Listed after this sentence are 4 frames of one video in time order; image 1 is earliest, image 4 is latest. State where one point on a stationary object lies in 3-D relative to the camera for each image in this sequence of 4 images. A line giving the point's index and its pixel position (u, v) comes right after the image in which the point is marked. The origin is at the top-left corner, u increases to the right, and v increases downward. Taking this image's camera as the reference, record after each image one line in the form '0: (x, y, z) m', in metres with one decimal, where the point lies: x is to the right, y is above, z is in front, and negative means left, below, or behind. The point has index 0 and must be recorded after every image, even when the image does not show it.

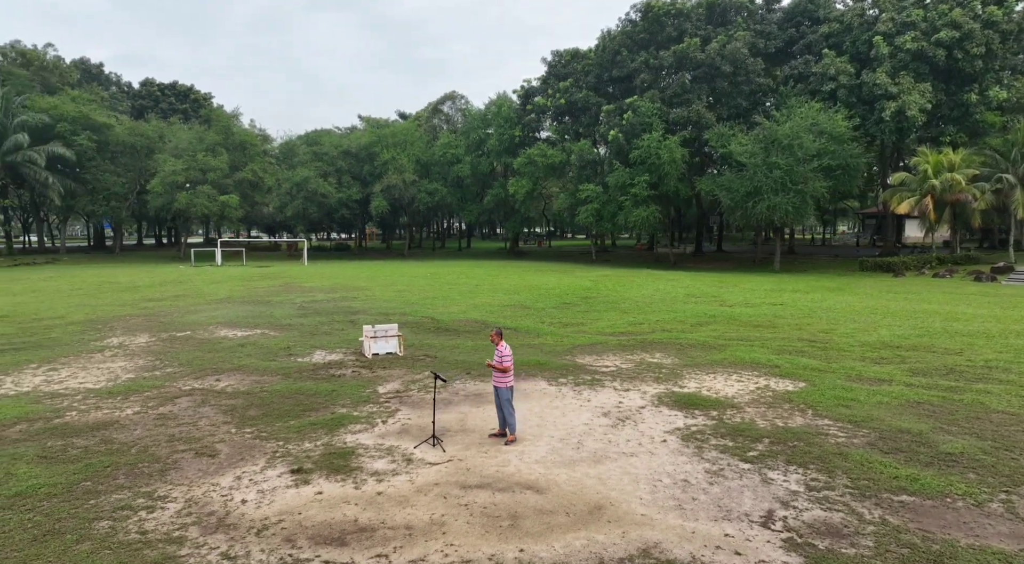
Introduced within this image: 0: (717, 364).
0: (+3.0, -1.2, +10.0) m
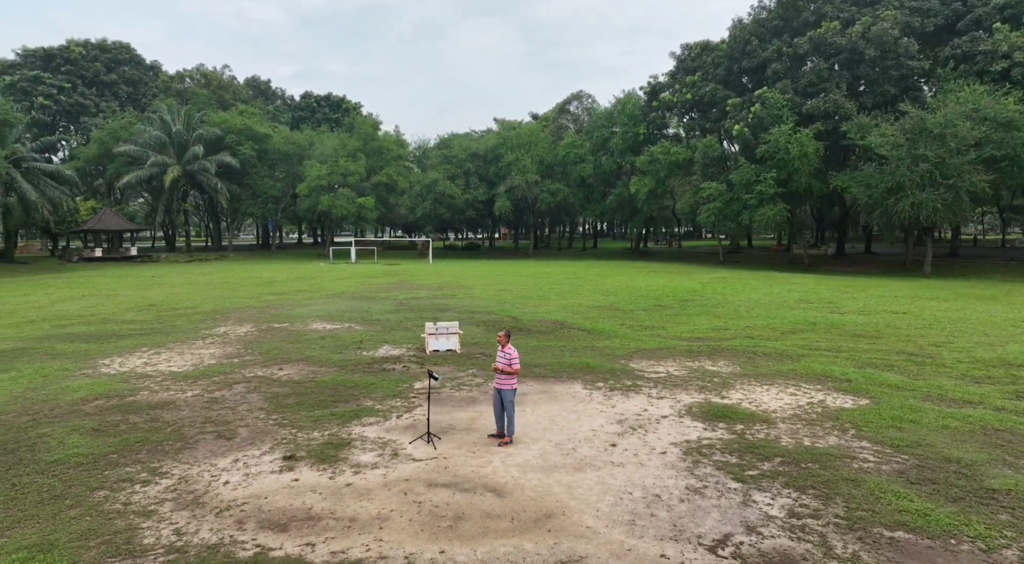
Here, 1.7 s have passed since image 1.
0: (+3.6, -1.3, +9.2) m
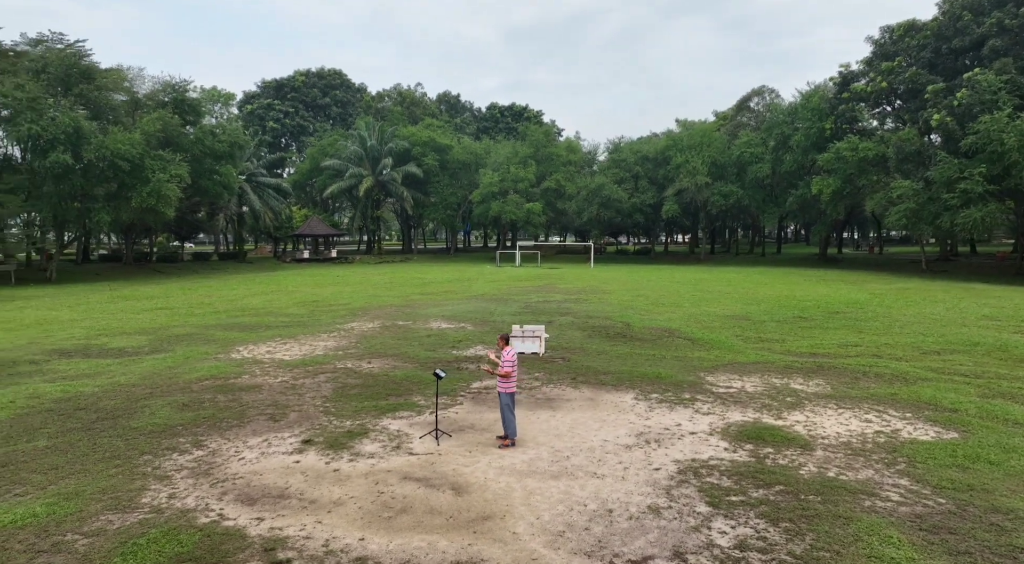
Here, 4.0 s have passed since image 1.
0: (+4.3, -1.4, +8.2) m
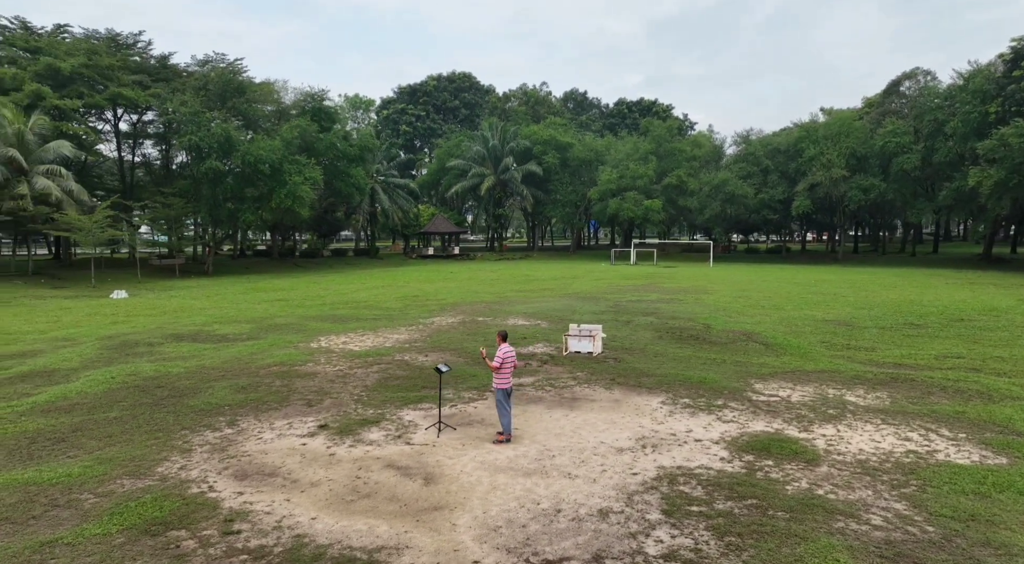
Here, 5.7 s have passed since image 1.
0: (+4.5, -1.4, +7.4) m
